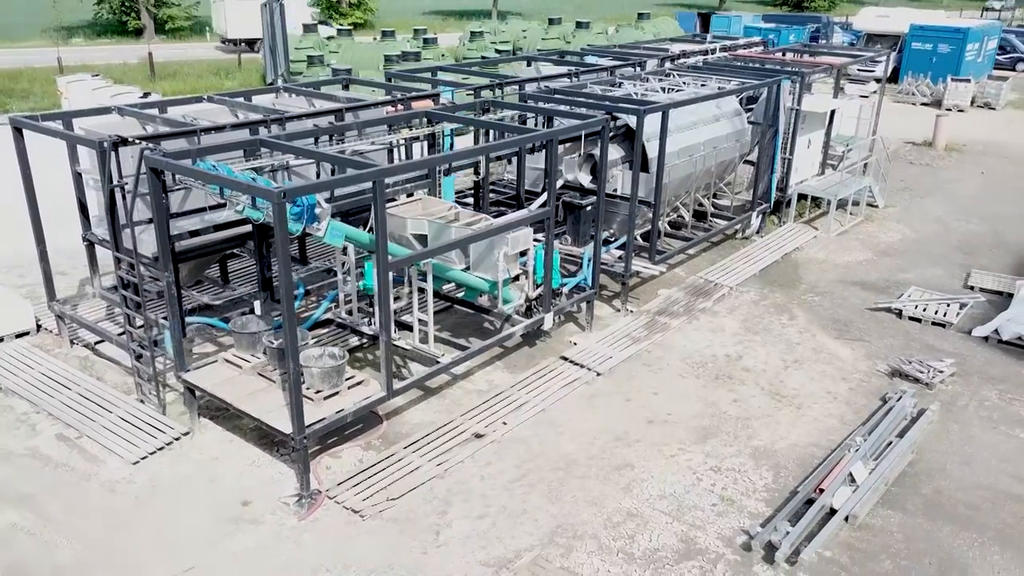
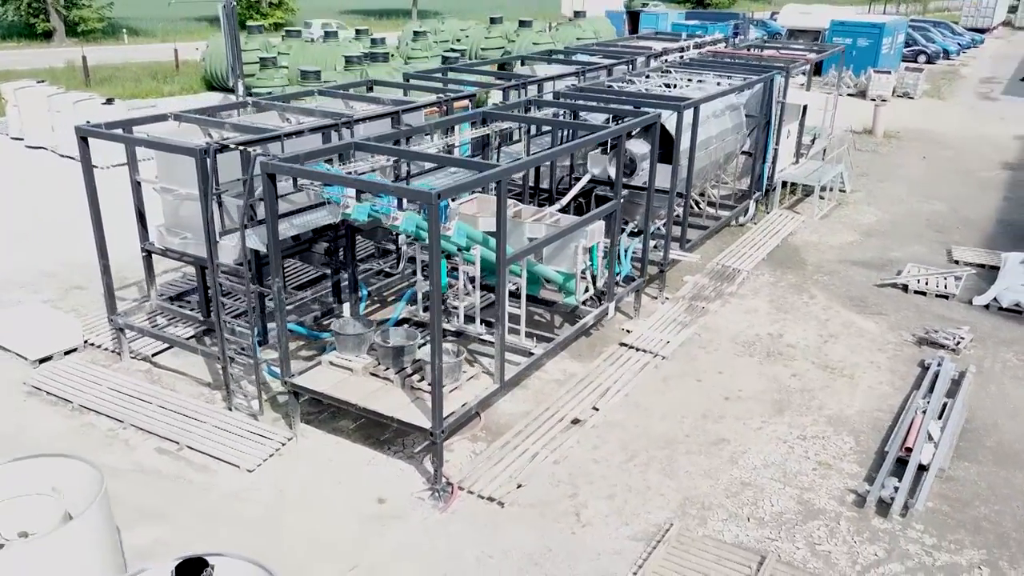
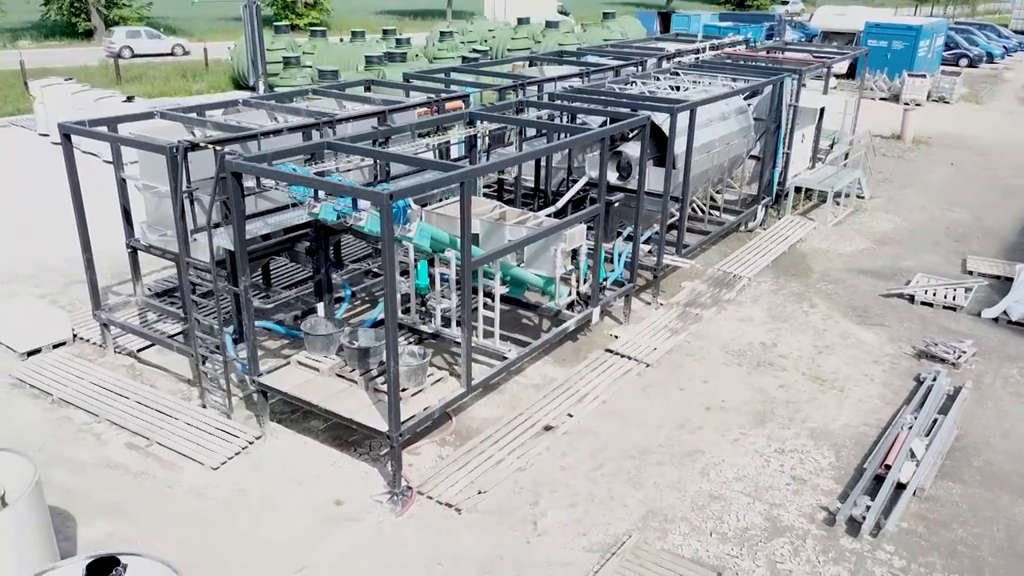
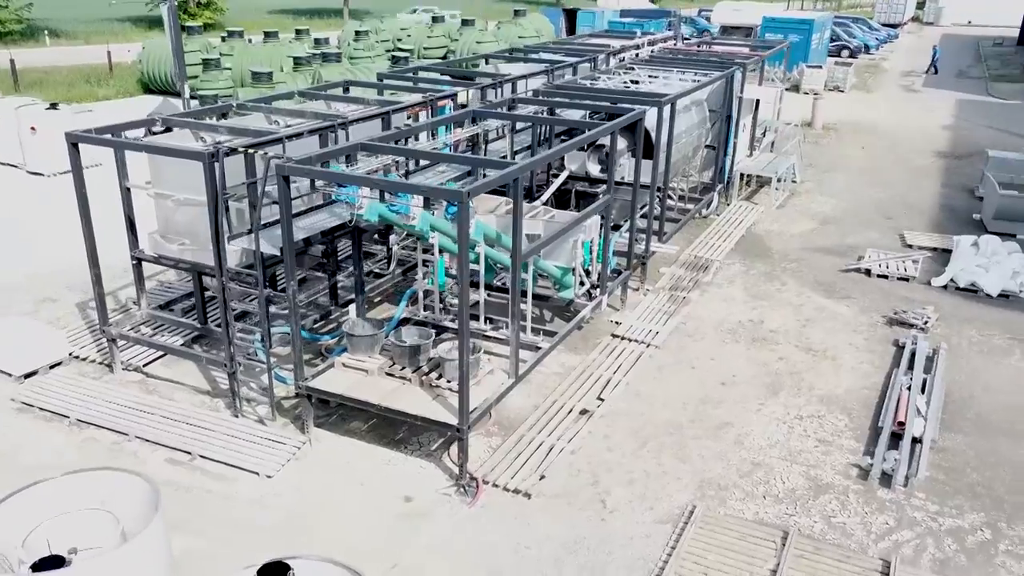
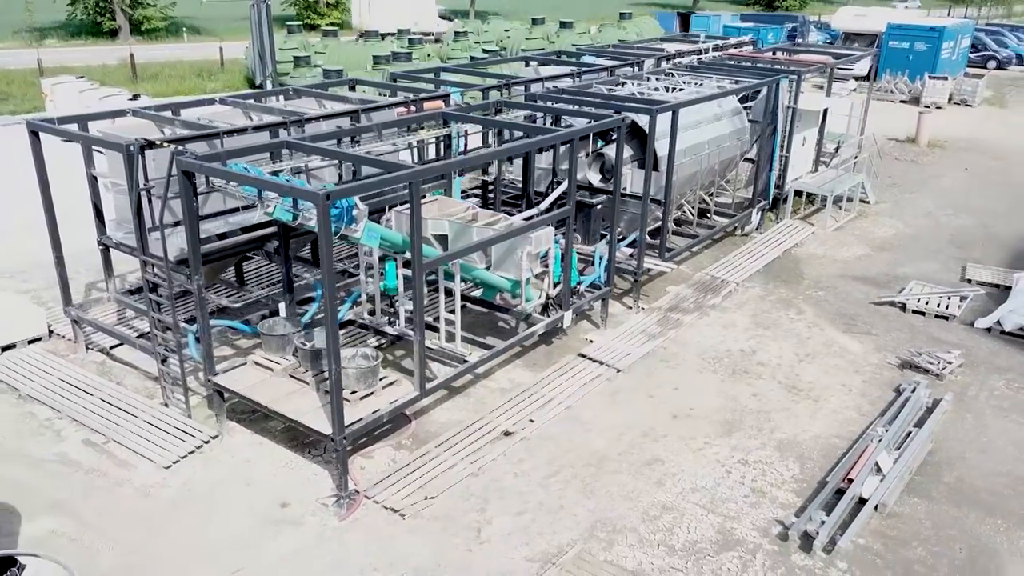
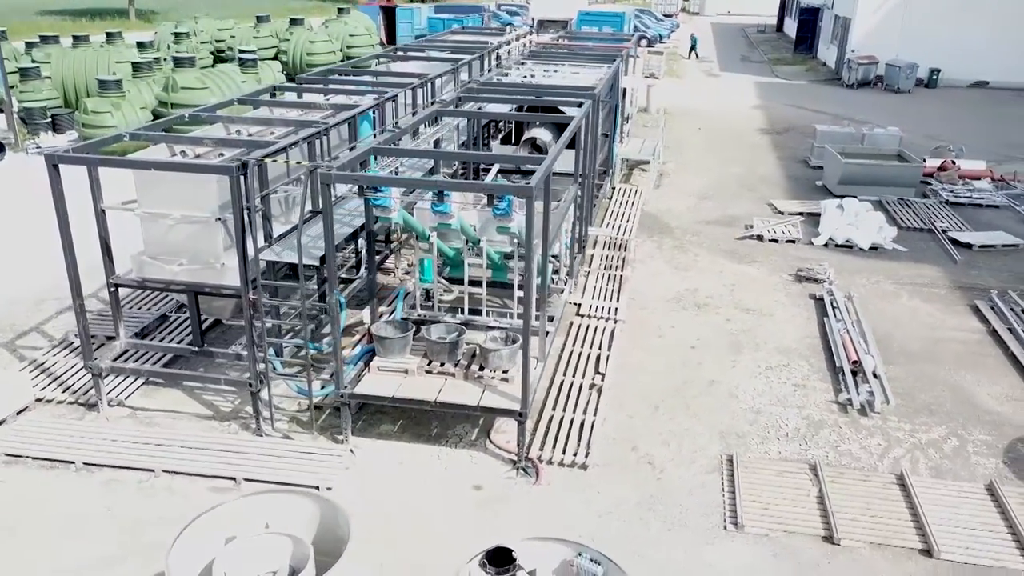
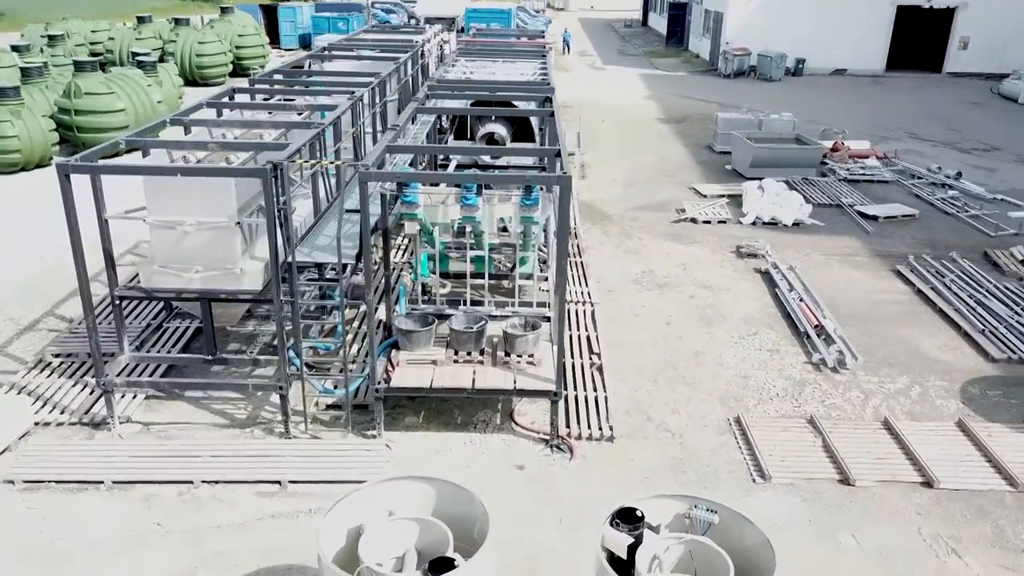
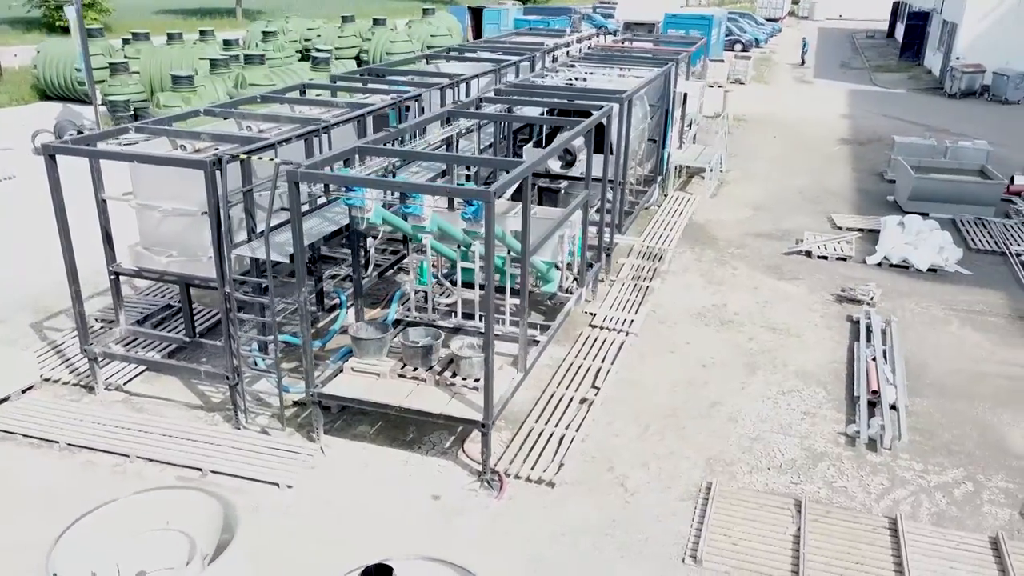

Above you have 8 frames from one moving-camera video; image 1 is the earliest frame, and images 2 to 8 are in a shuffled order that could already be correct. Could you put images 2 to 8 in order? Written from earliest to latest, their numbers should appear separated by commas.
5, 3, 2, 4, 8, 6, 7
